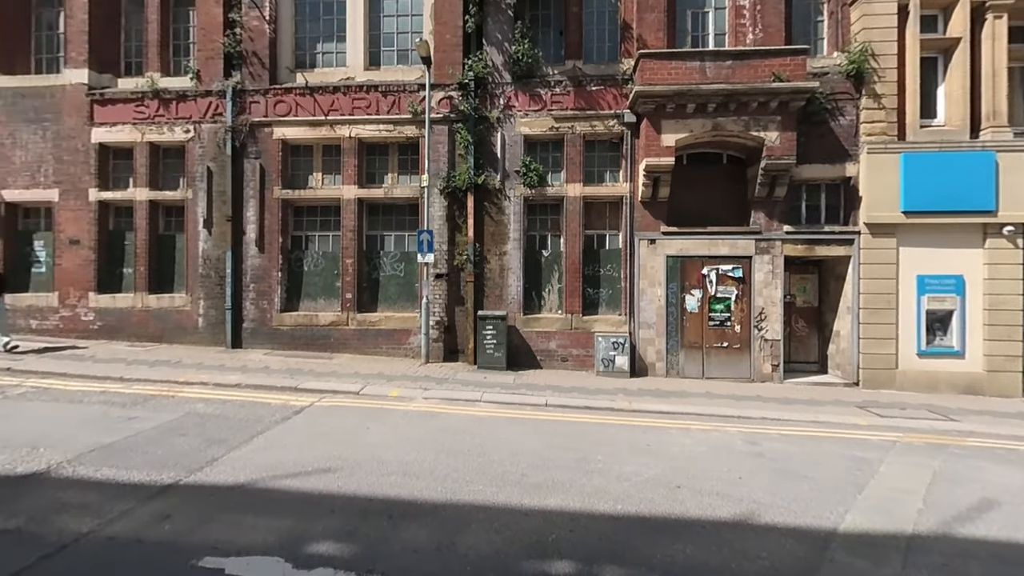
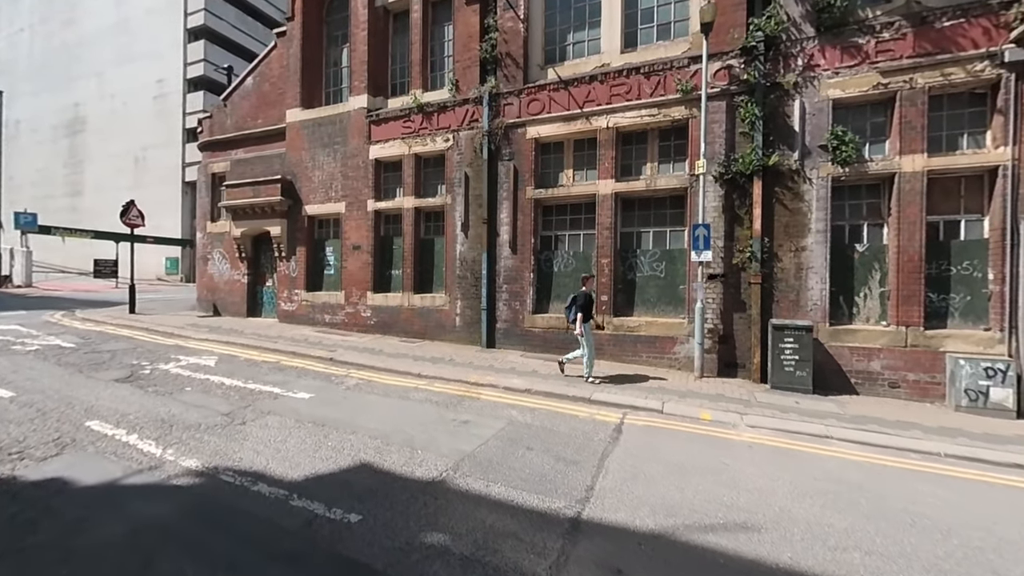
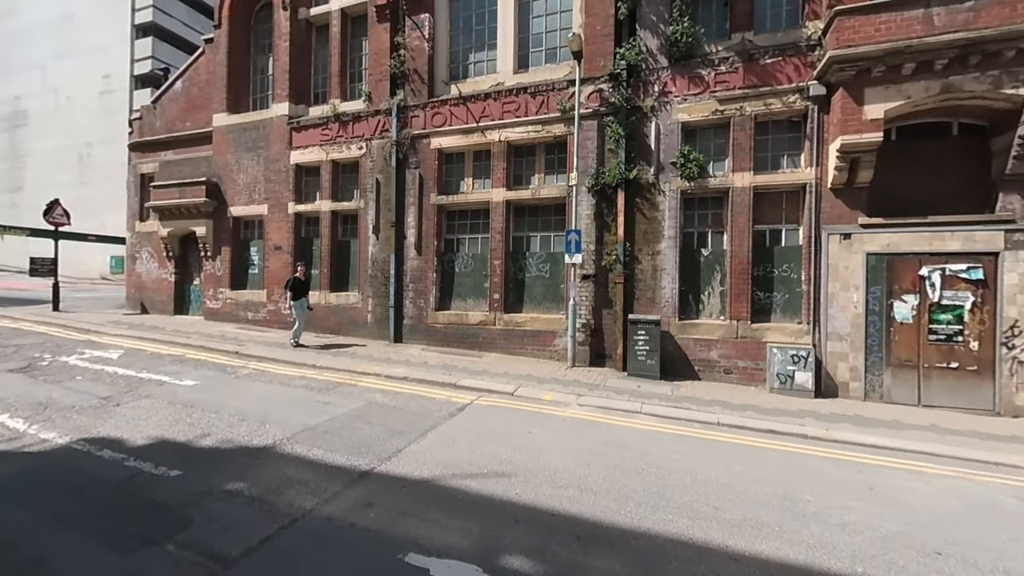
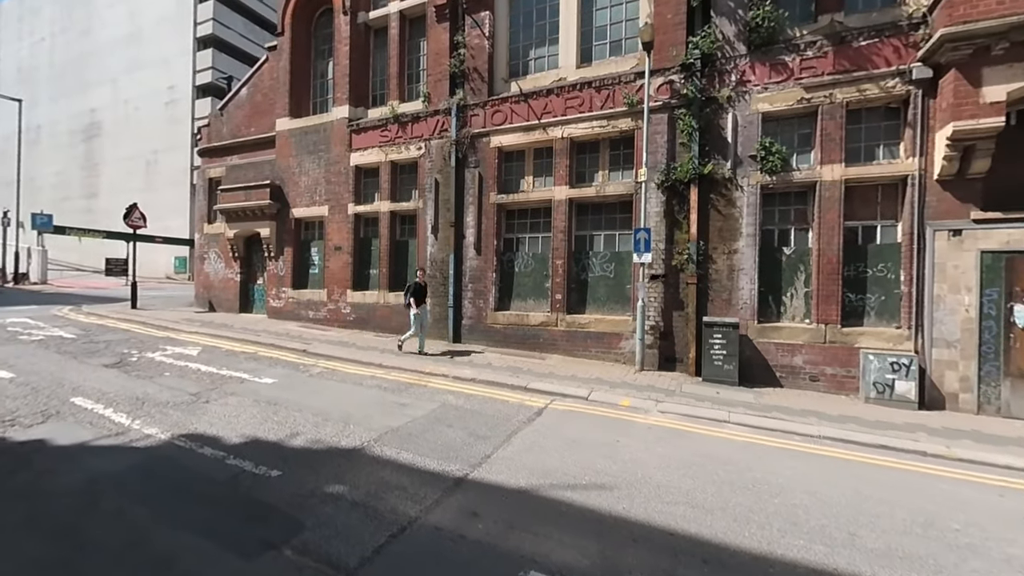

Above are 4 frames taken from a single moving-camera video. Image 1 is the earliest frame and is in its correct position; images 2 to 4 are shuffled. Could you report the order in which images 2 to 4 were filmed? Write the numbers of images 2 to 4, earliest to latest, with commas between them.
3, 4, 2
